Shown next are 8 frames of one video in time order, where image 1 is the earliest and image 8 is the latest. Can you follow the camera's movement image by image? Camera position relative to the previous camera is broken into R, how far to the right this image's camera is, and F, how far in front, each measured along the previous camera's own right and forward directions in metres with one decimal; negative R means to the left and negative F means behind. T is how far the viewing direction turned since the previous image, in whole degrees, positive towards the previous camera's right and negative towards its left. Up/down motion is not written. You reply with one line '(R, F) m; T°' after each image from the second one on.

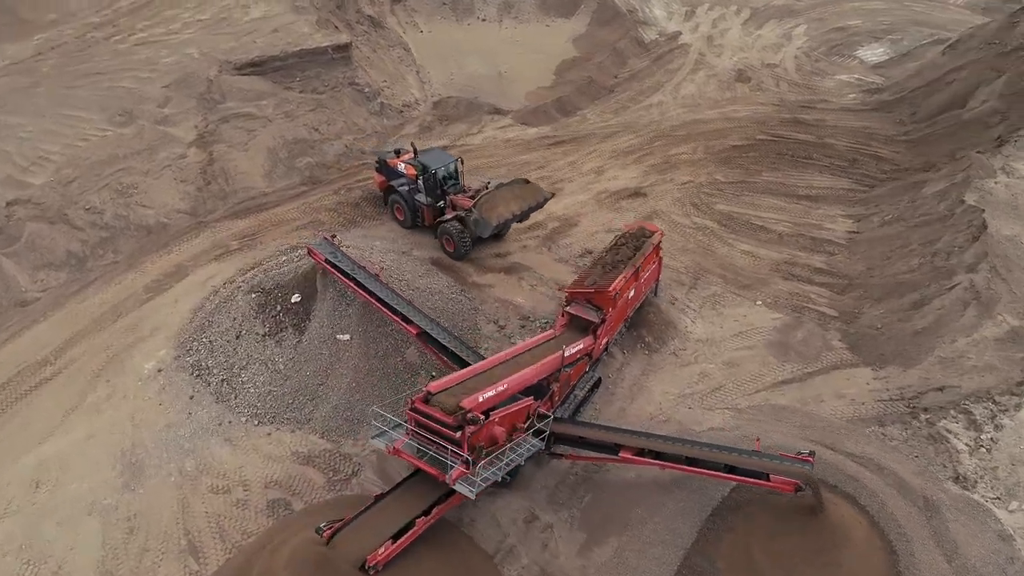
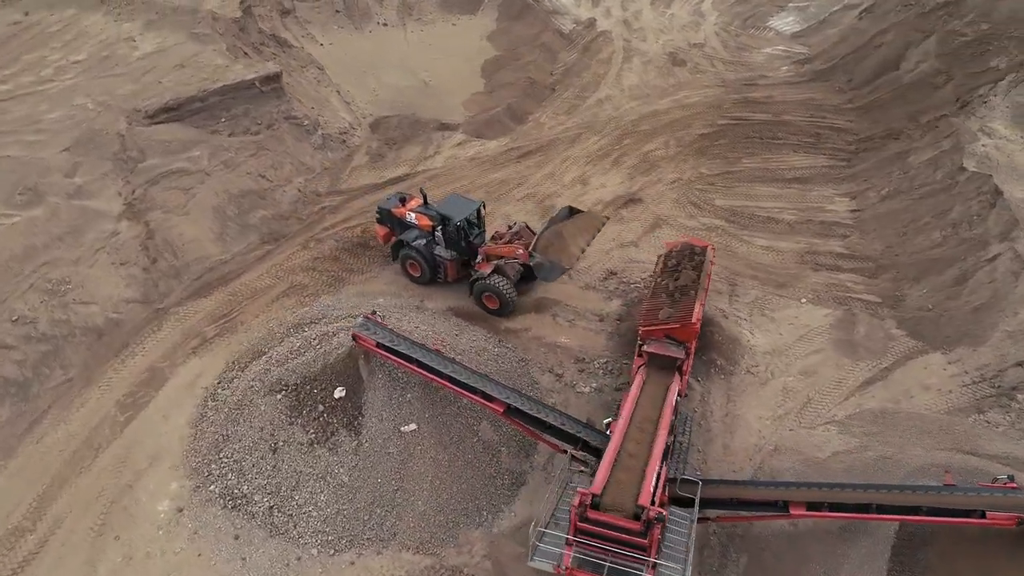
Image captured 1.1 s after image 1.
(-2.8, +1.6) m; +11°
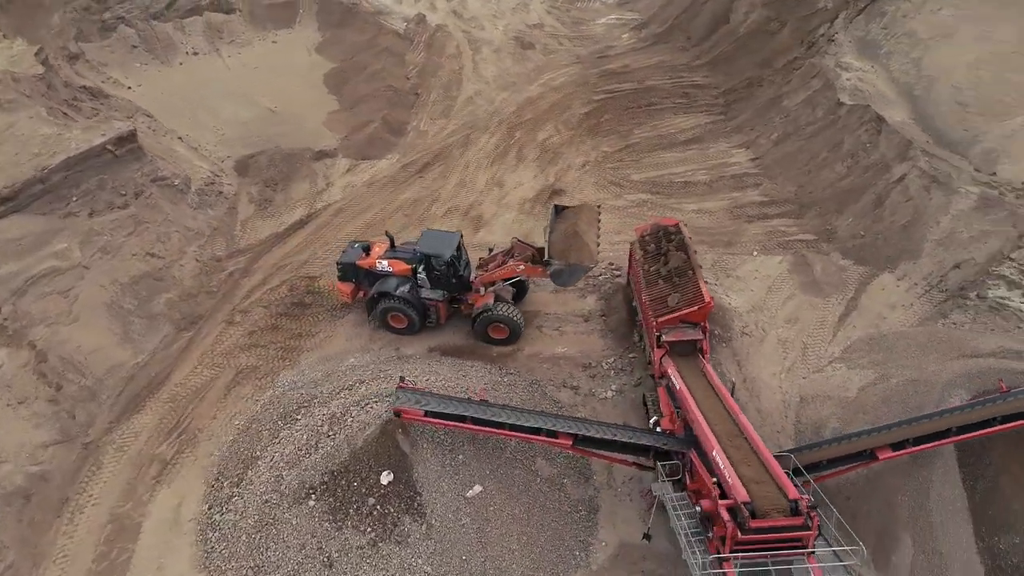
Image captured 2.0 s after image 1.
(-2.7, +1.0) m; +15°
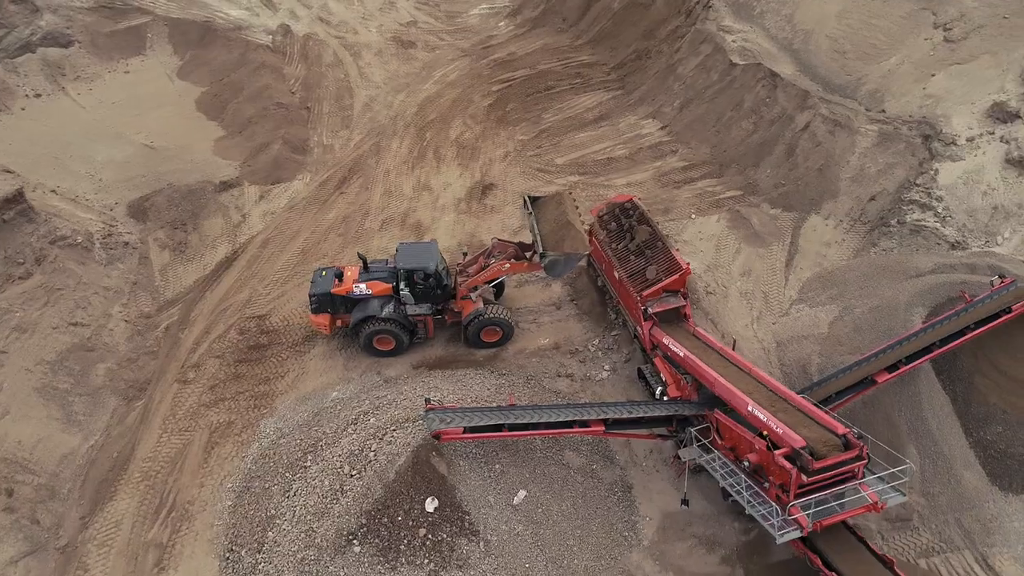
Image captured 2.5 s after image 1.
(-1.7, +0.3) m; +11°
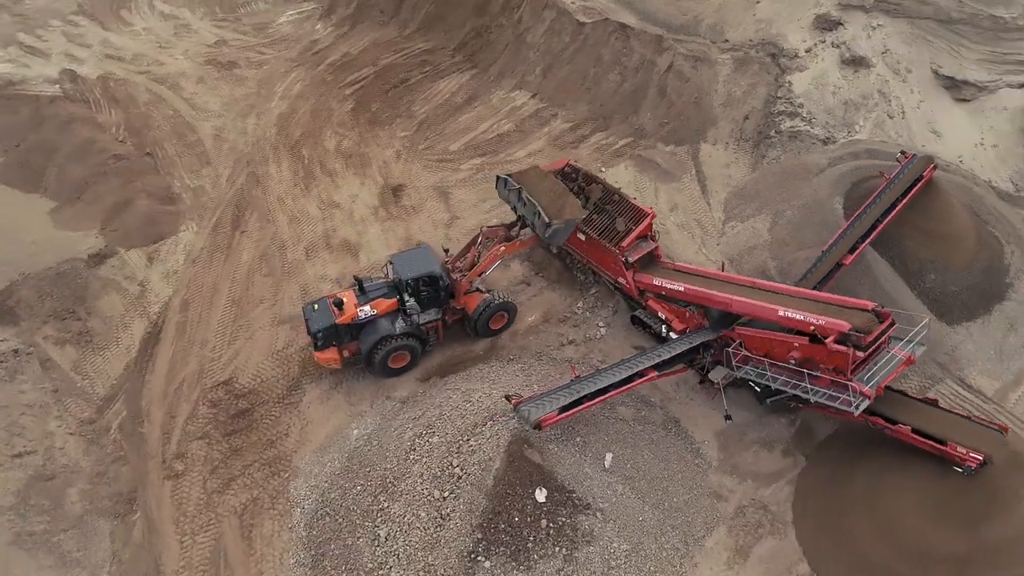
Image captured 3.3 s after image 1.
(-2.9, +0.4) m; +16°
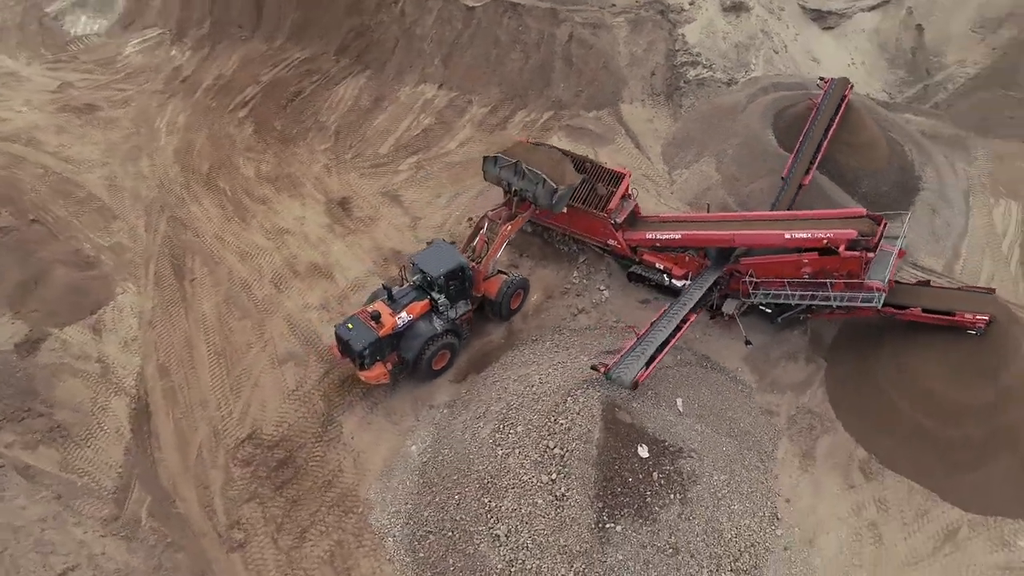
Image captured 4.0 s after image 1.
(-2.7, +0.2) m; +13°
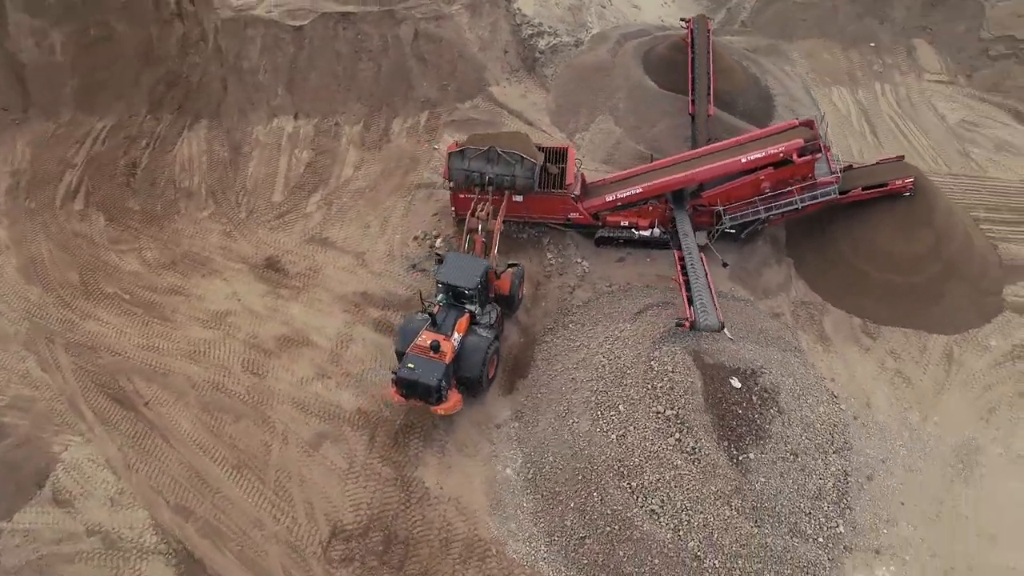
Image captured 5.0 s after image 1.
(-3.6, +0.7) m; +18°
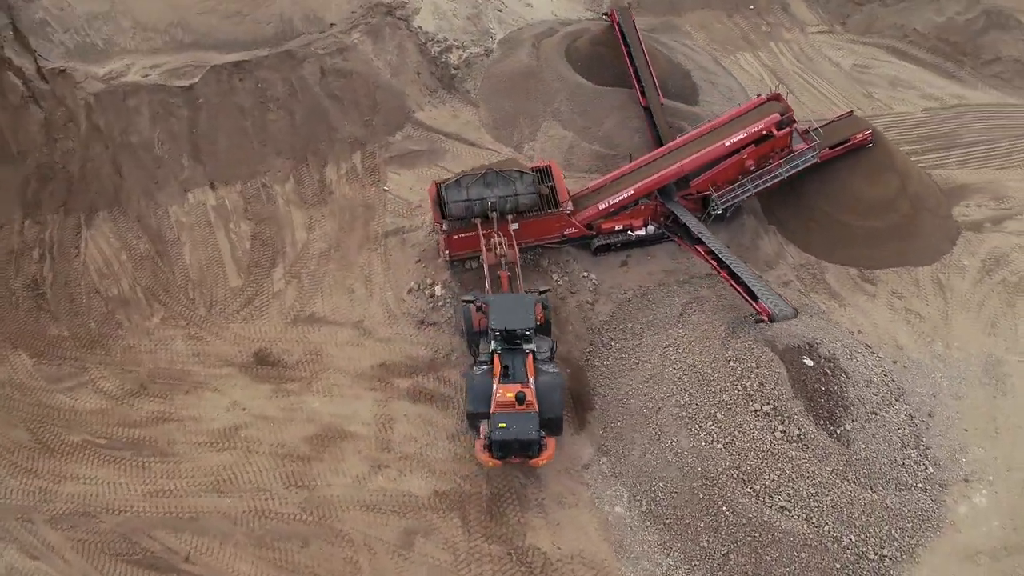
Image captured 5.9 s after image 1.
(-2.7, +0.8) m; +13°
